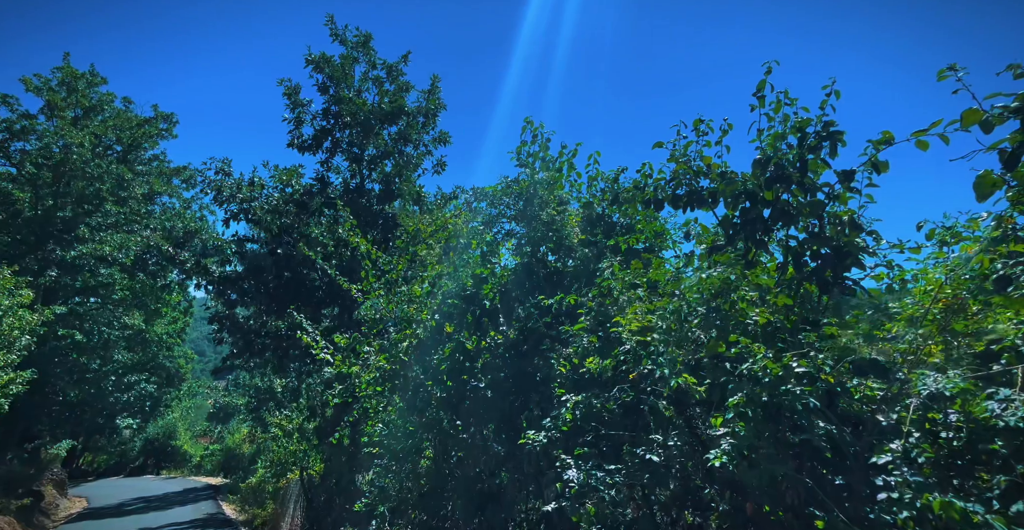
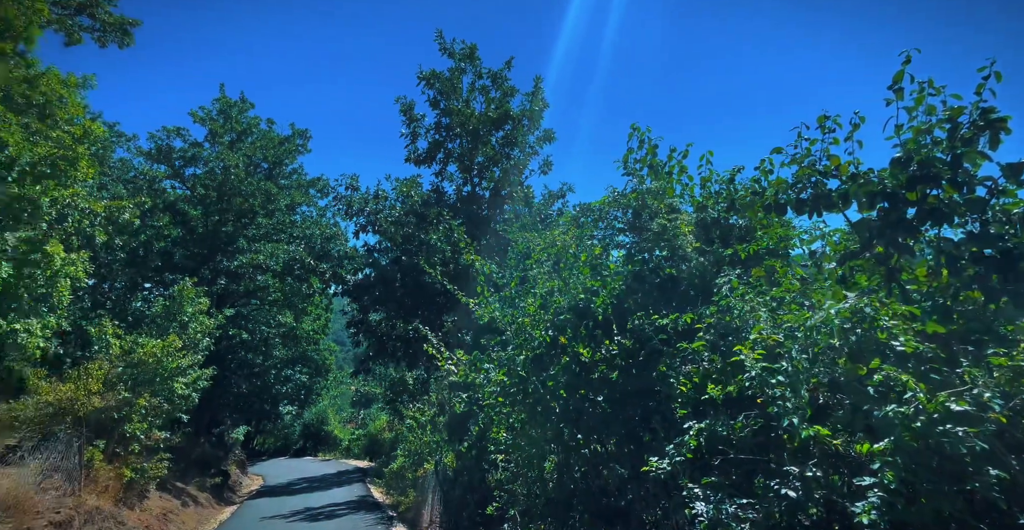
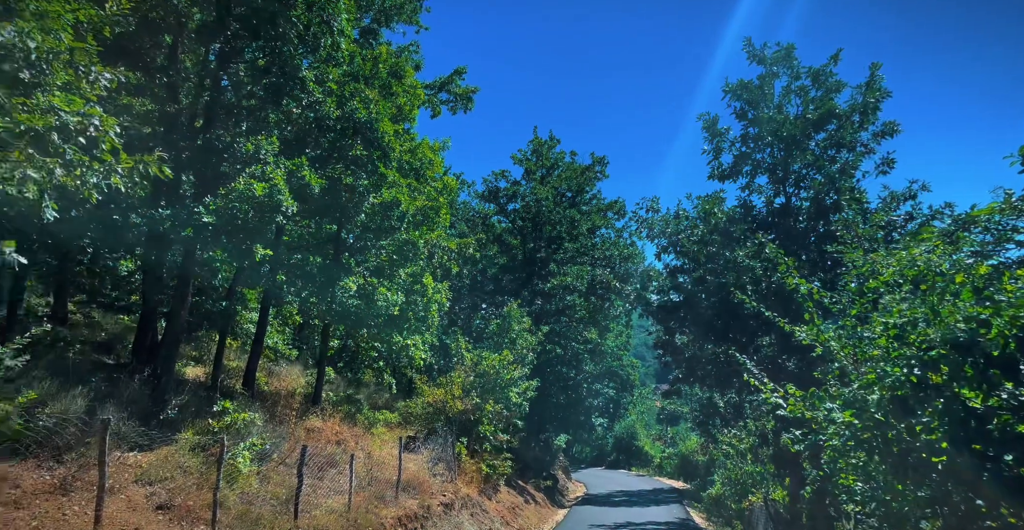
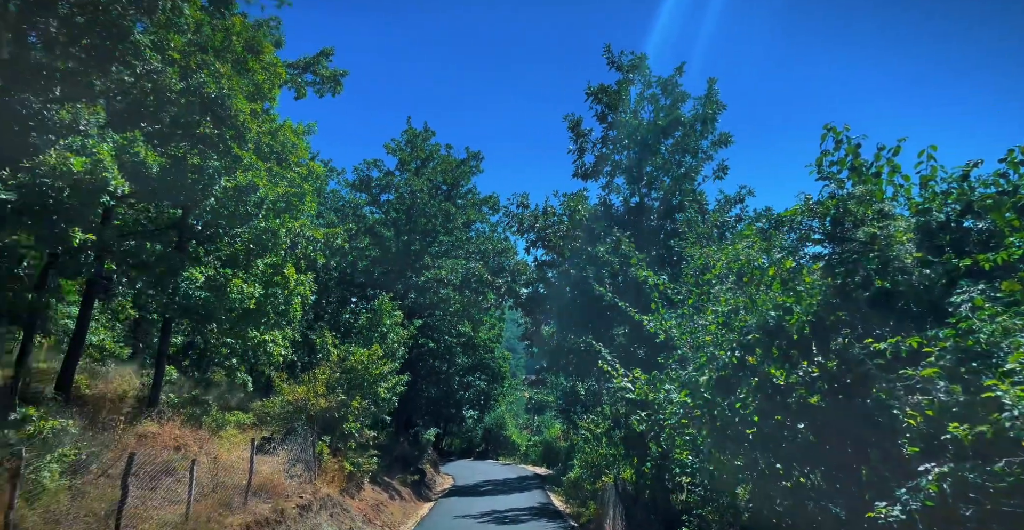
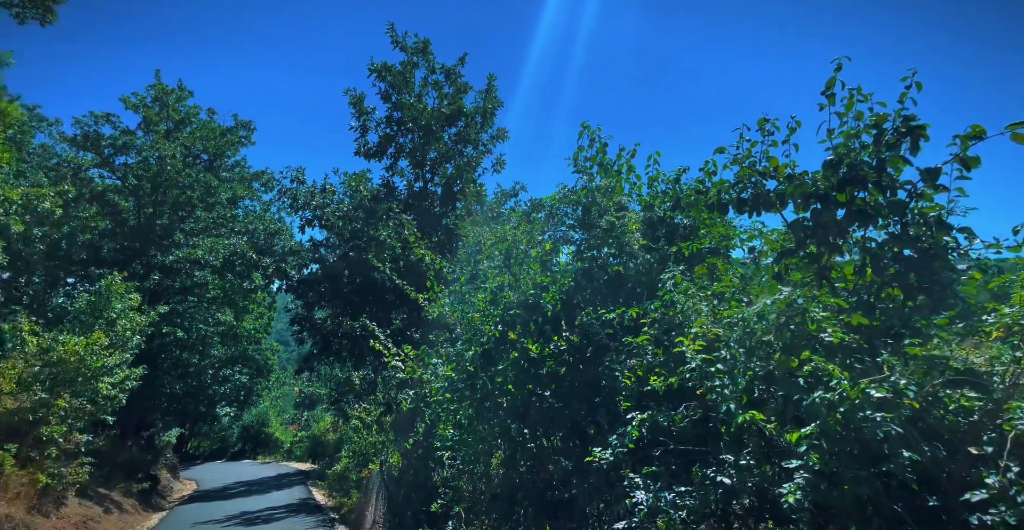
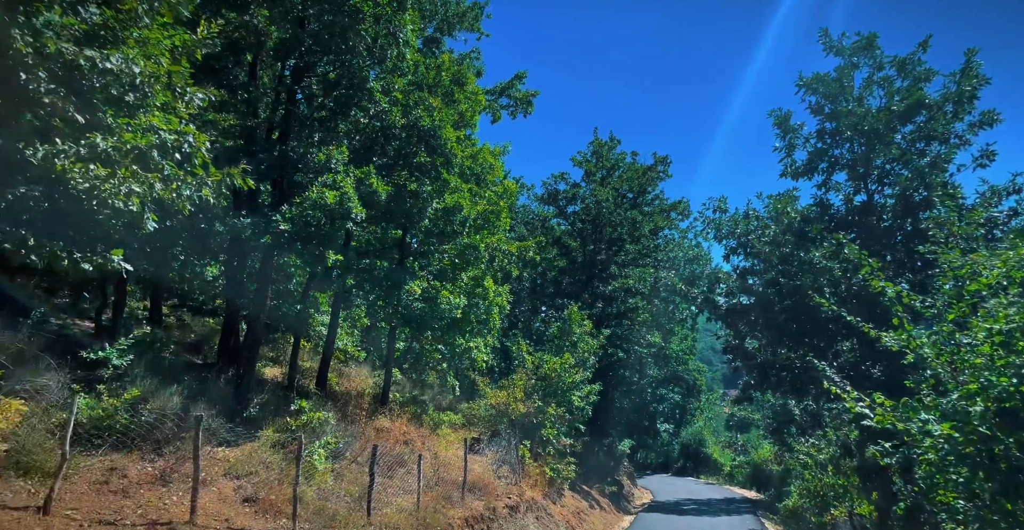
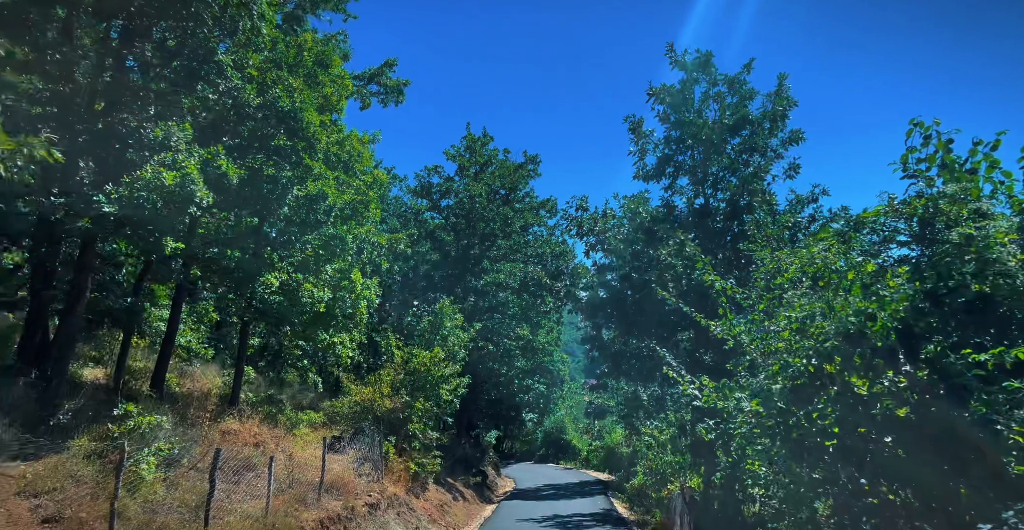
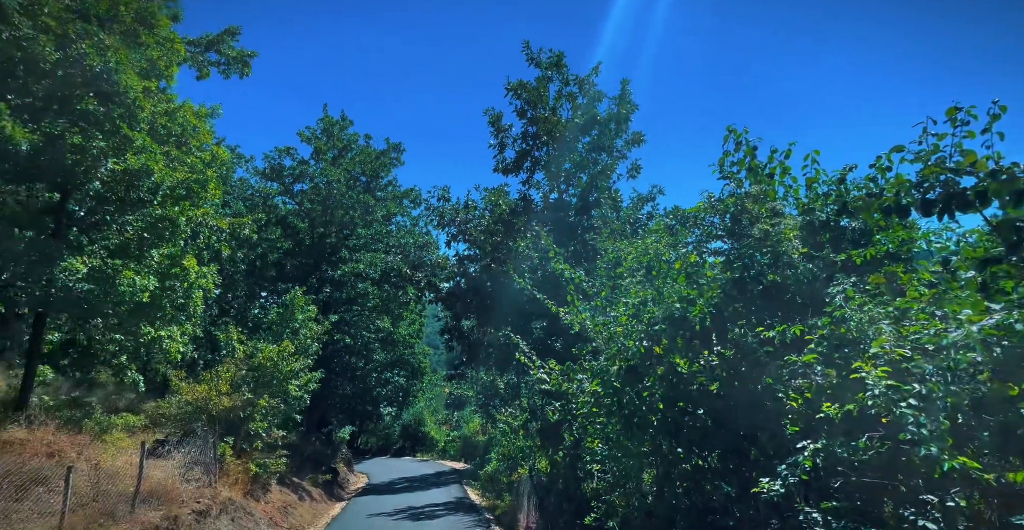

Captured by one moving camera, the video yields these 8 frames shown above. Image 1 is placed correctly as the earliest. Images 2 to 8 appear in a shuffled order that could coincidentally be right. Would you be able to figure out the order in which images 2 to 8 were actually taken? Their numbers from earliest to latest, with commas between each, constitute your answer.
5, 2, 8, 4, 7, 3, 6
